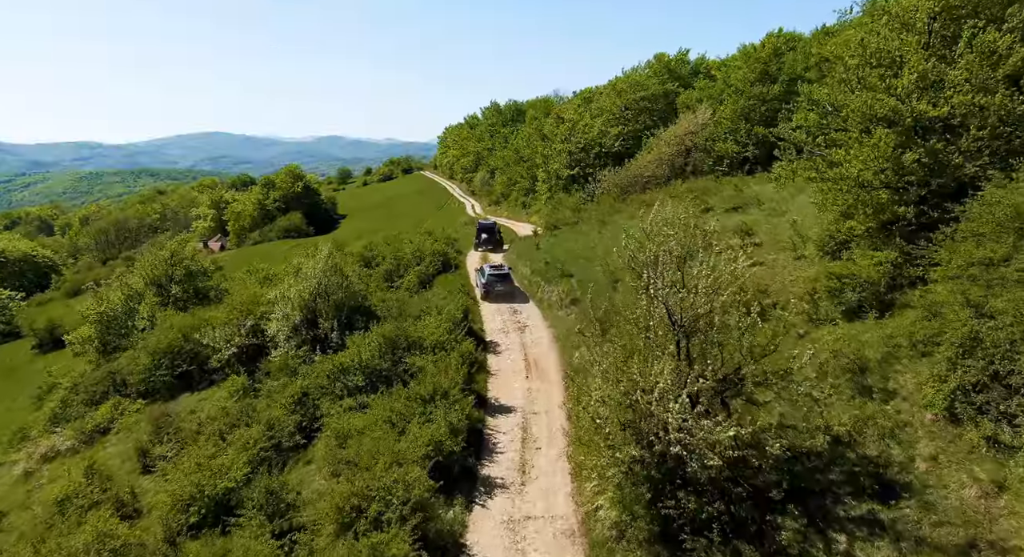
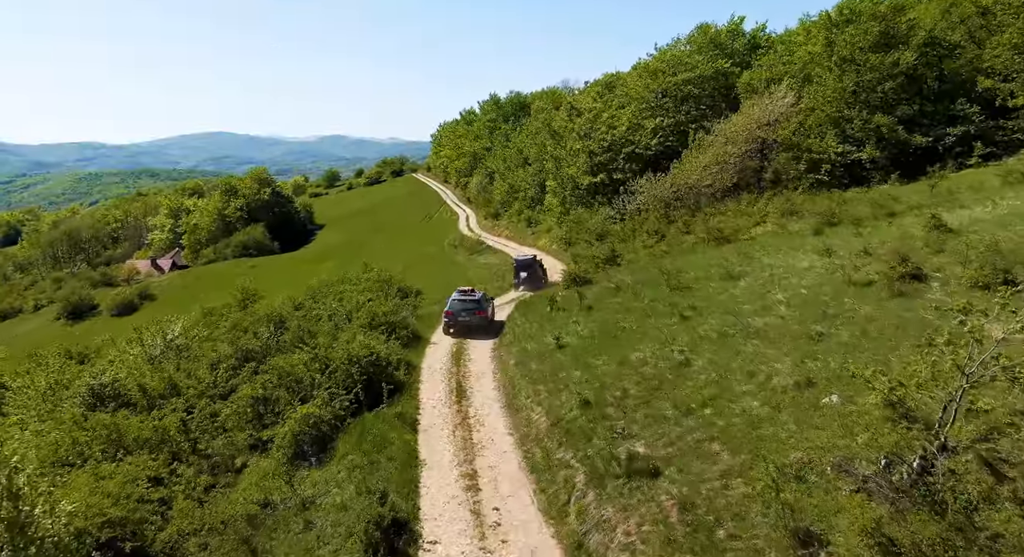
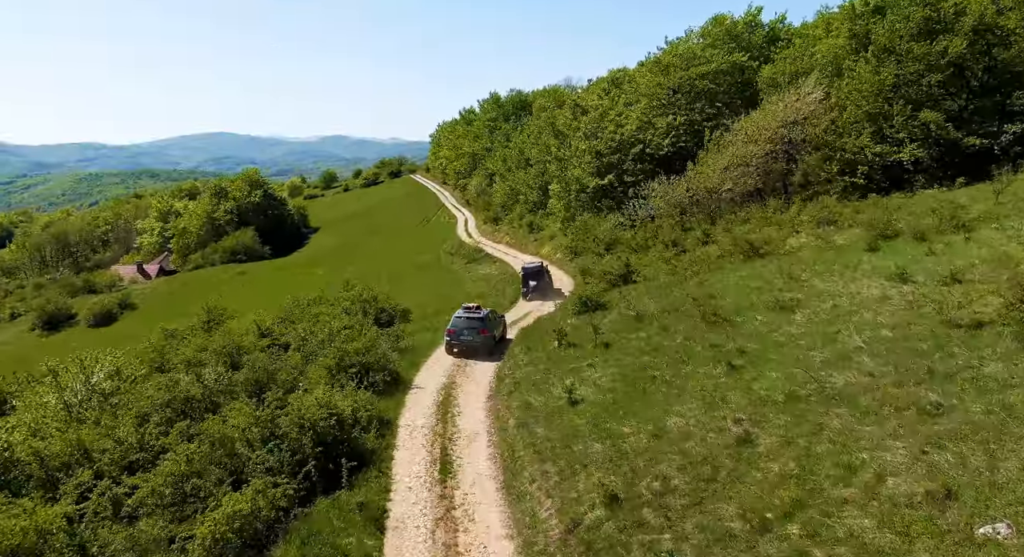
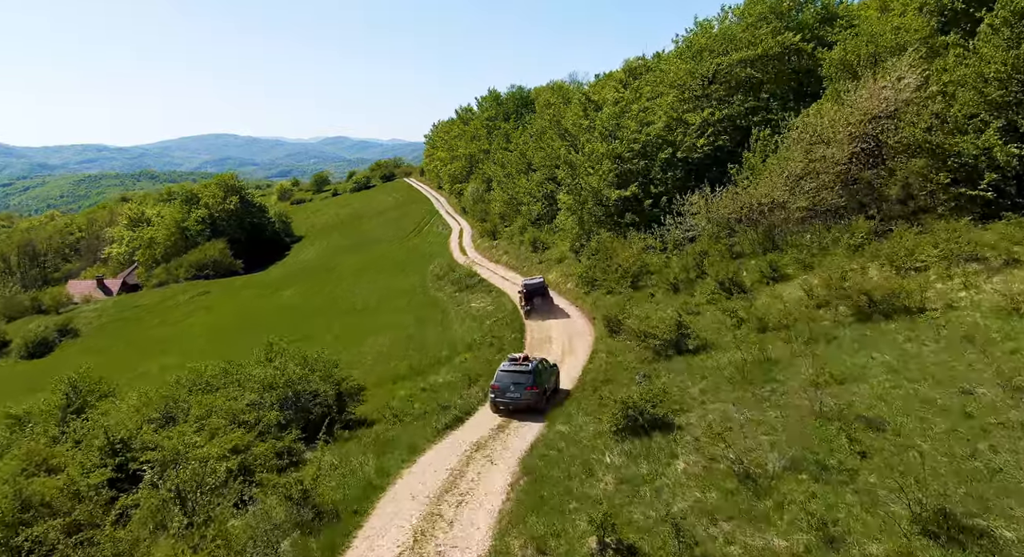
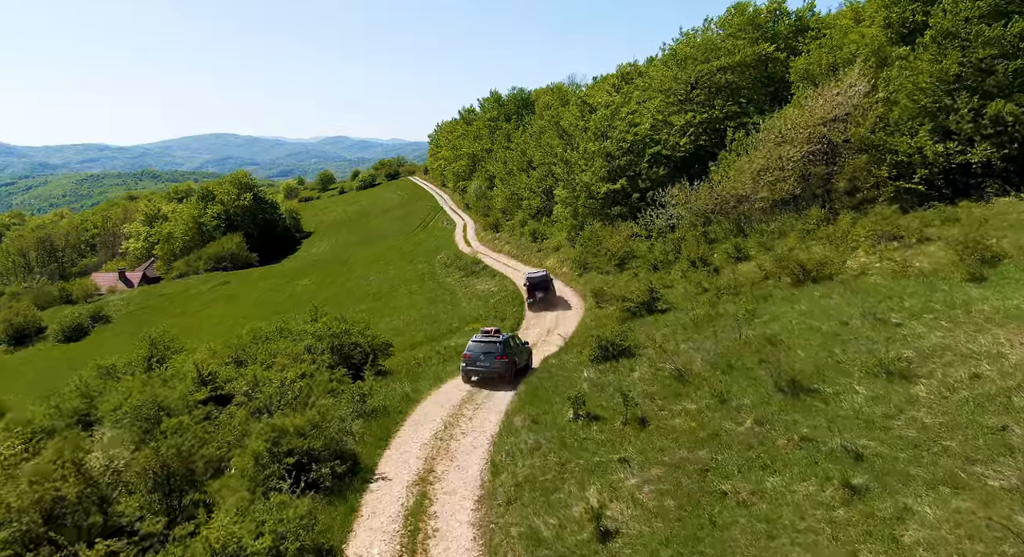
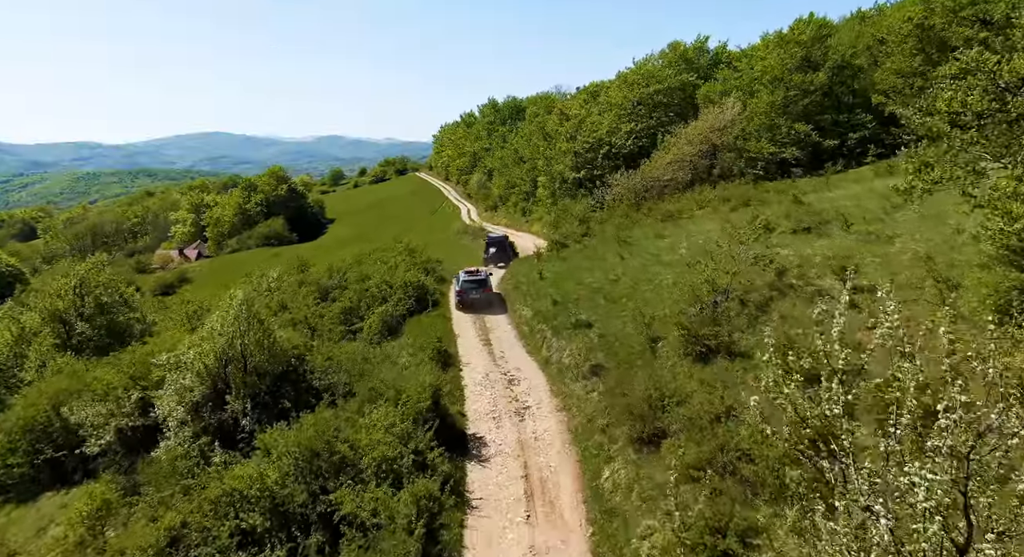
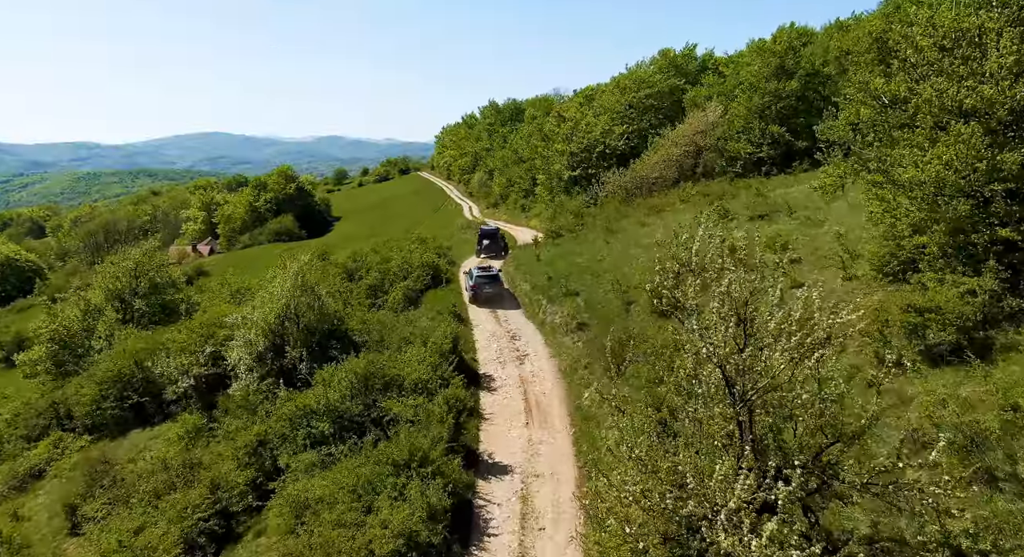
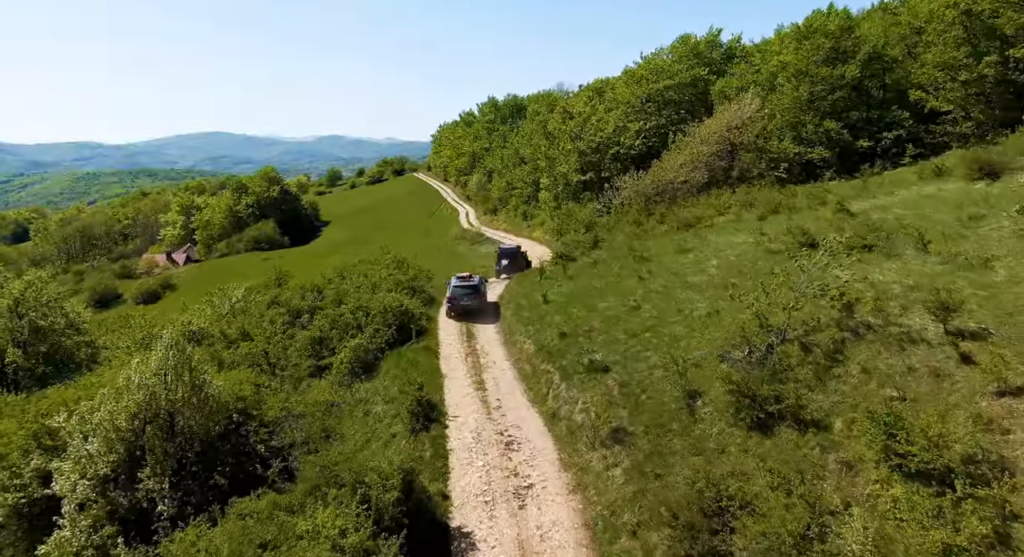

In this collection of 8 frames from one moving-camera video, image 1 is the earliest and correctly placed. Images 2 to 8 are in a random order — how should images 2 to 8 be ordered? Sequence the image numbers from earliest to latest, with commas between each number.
7, 6, 8, 2, 3, 5, 4
